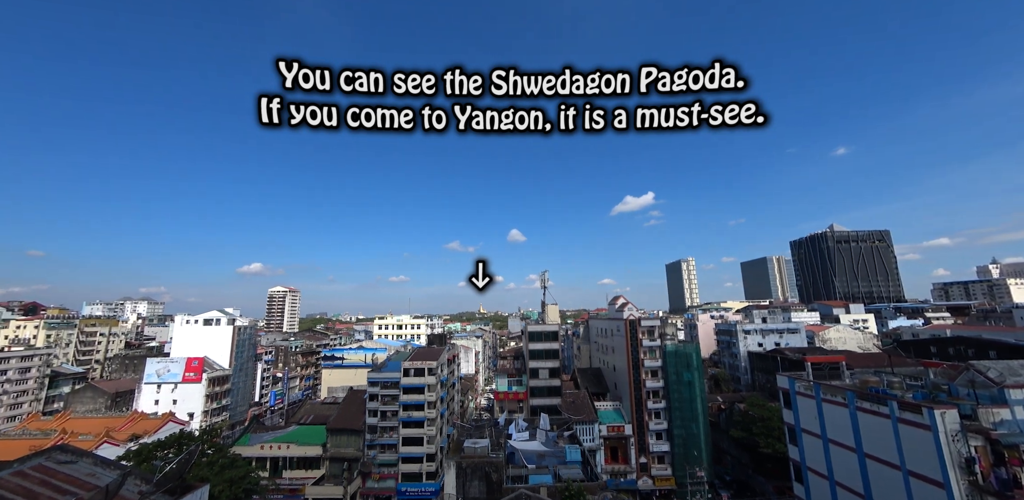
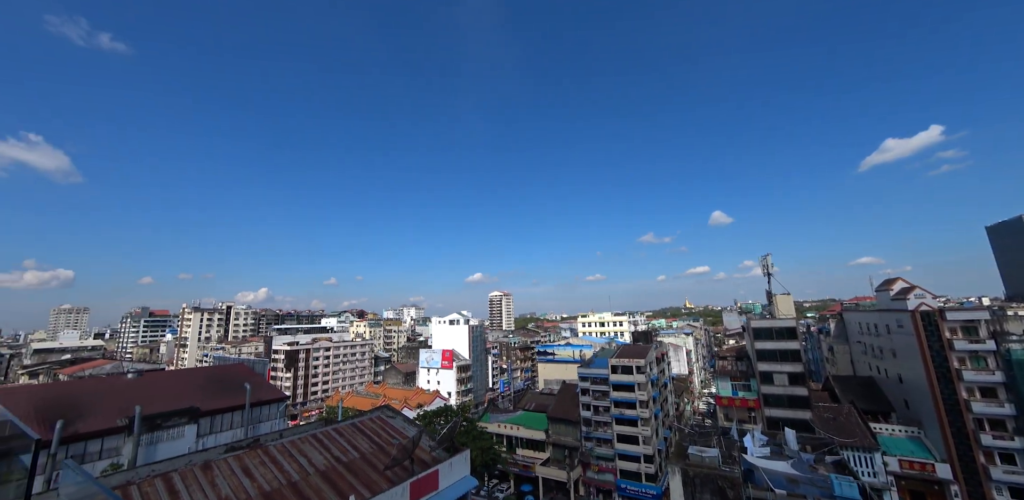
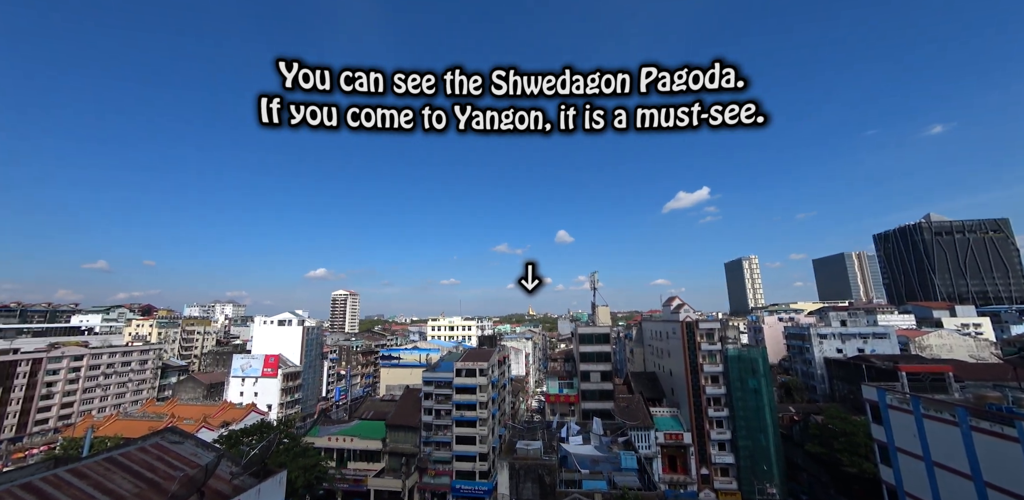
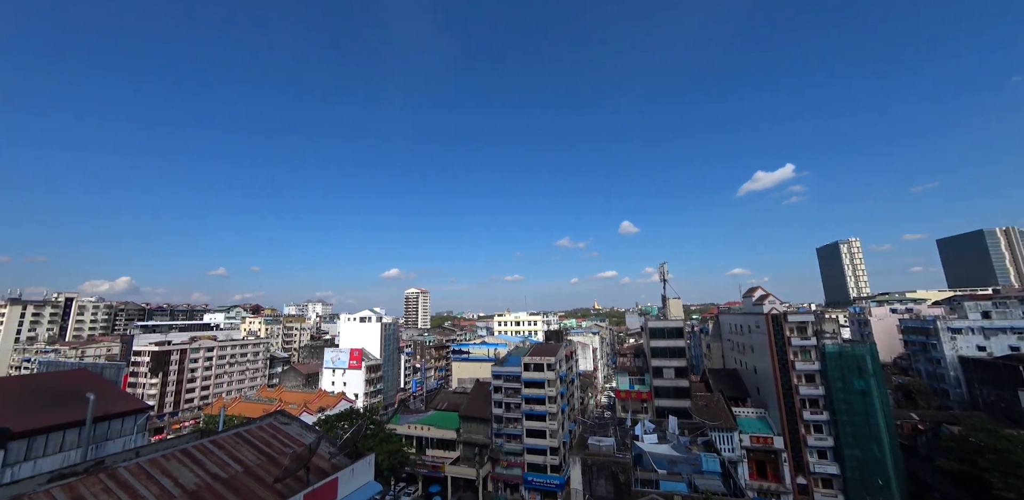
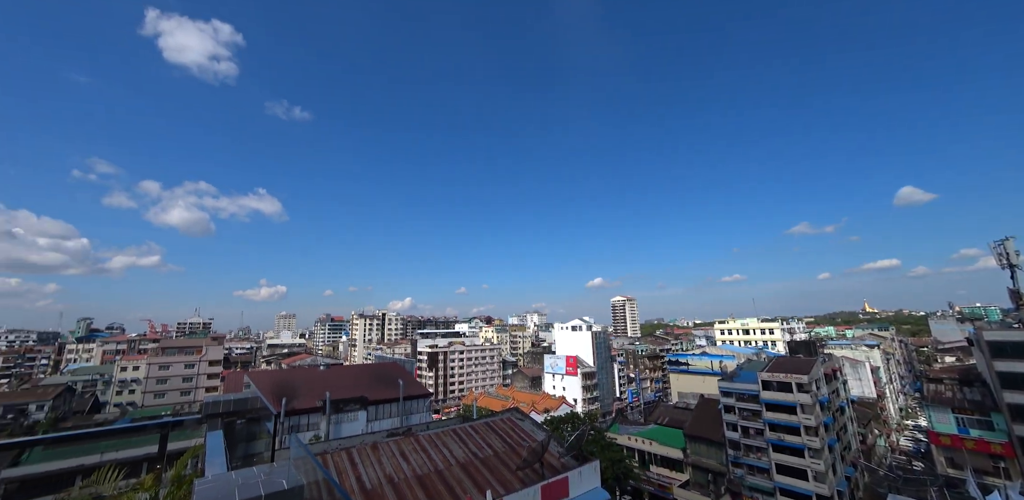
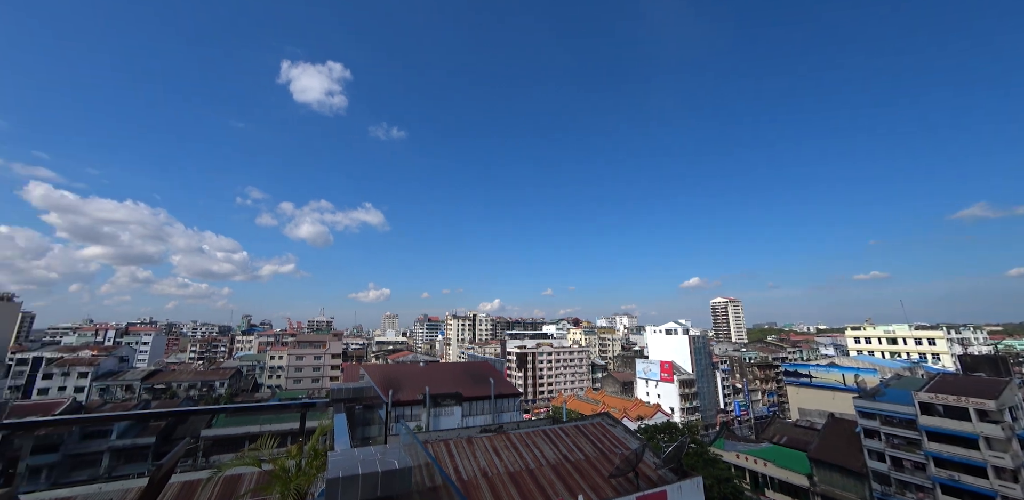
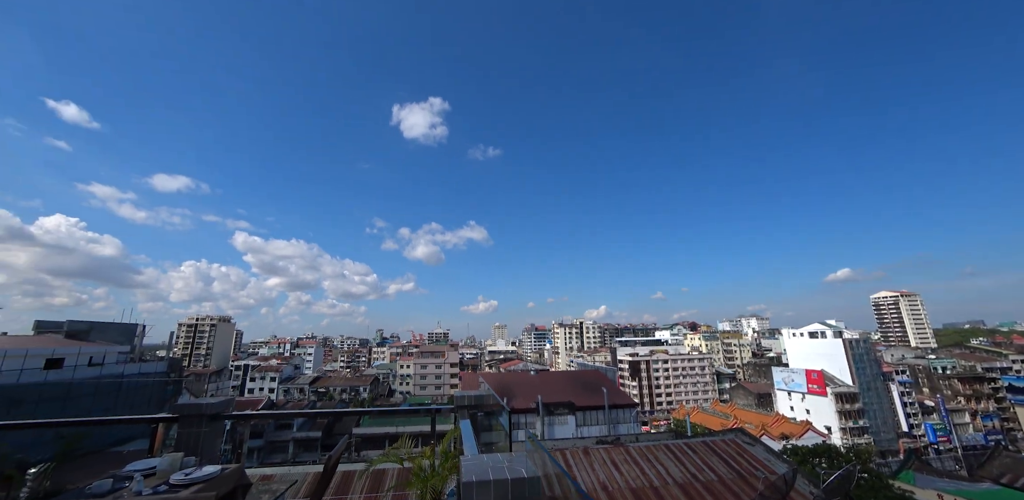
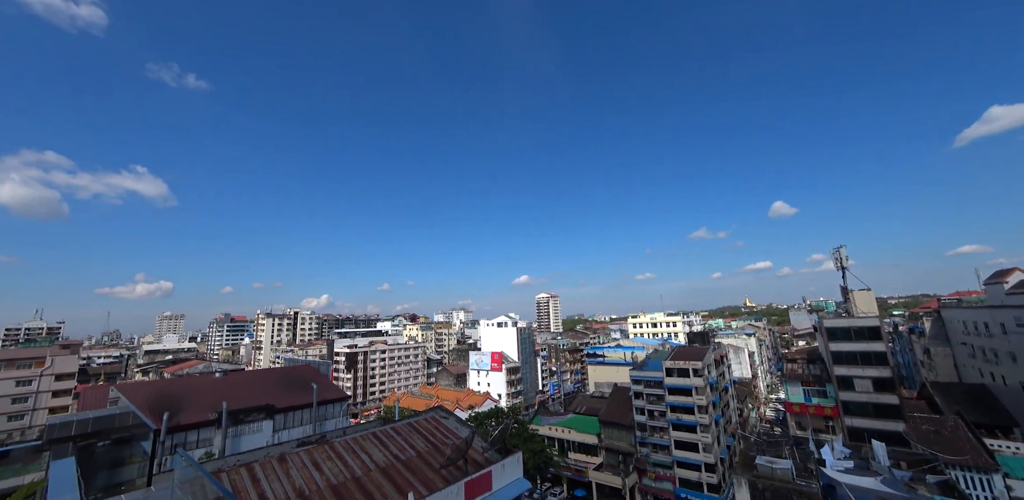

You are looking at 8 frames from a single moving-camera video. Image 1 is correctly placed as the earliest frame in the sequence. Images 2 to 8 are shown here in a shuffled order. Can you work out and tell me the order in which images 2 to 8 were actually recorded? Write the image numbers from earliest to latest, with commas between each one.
3, 4, 2, 8, 5, 6, 7
